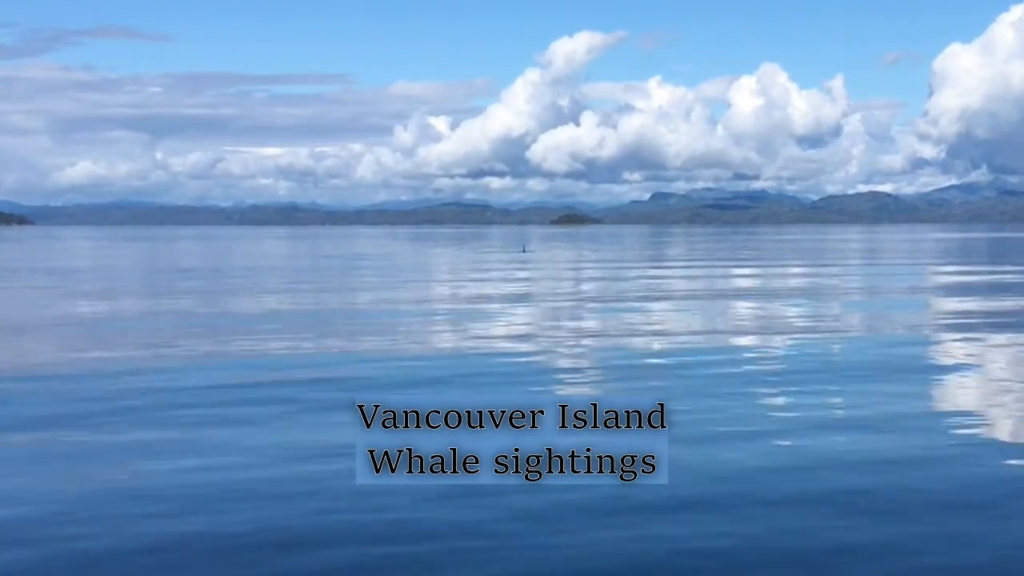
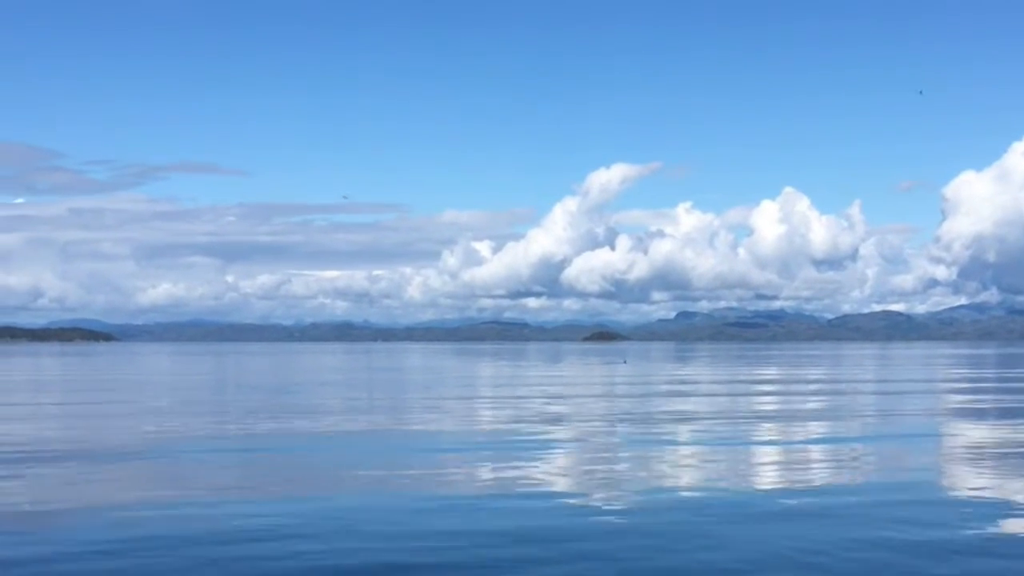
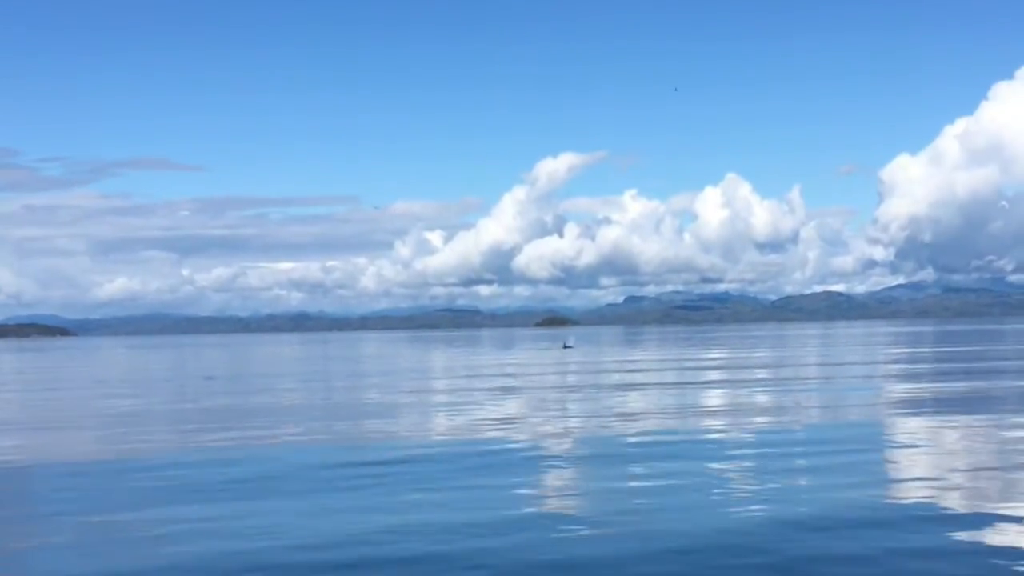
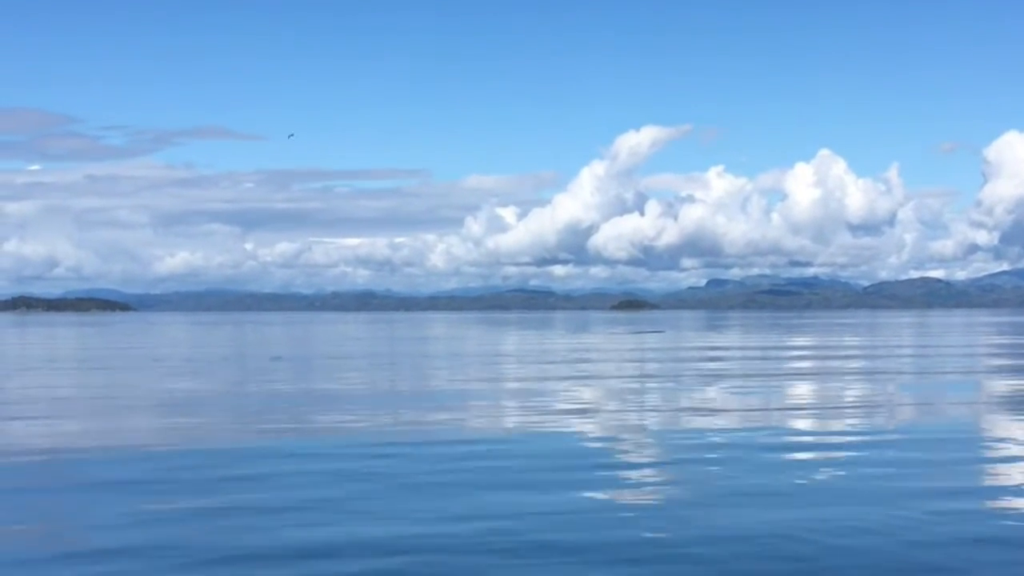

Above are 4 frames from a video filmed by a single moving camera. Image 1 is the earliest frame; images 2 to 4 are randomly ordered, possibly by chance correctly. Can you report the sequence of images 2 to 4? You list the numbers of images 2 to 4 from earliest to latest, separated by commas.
3, 2, 4
